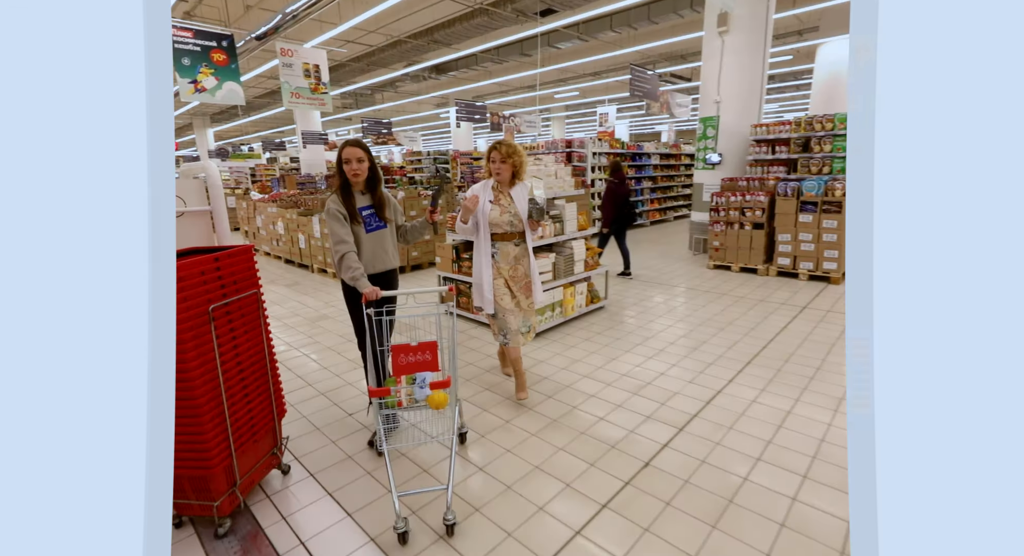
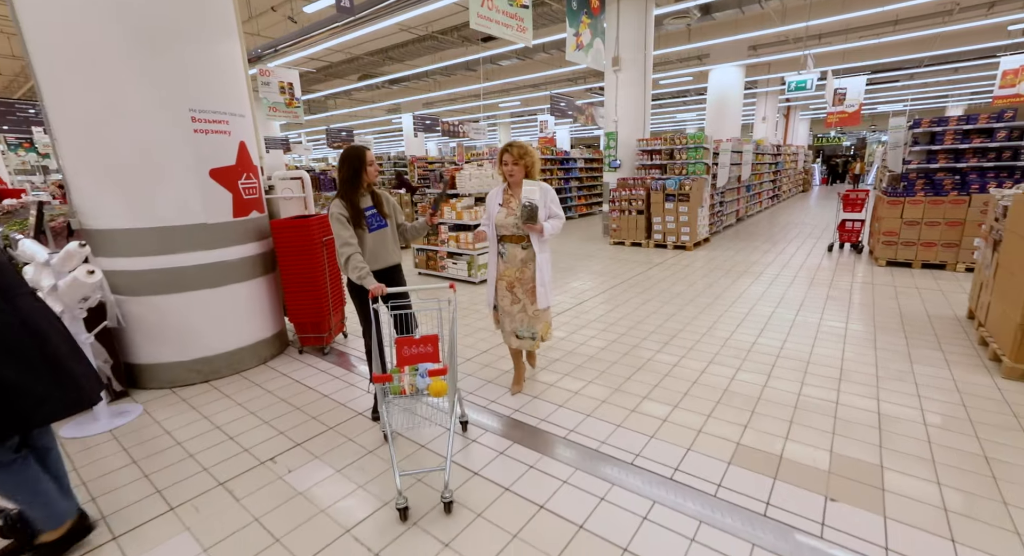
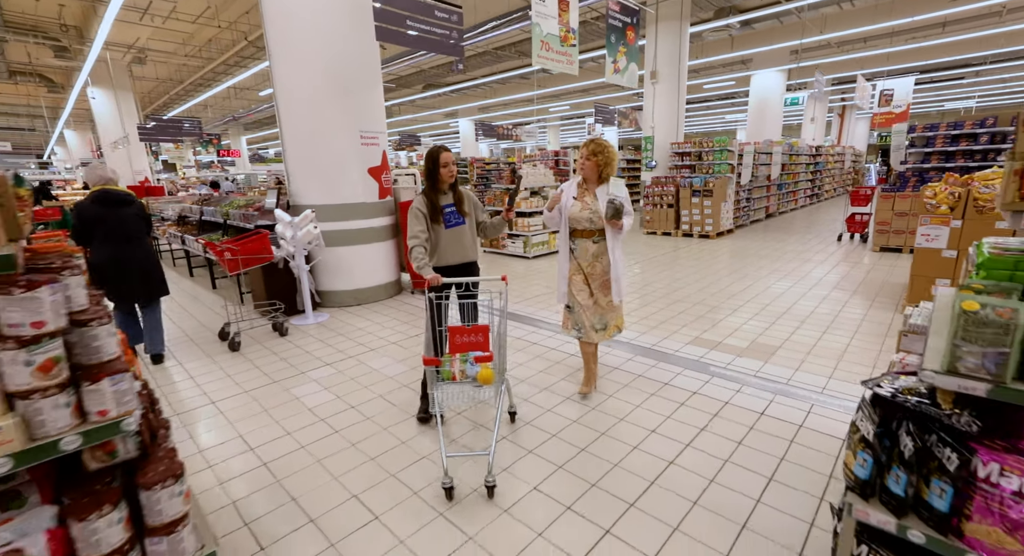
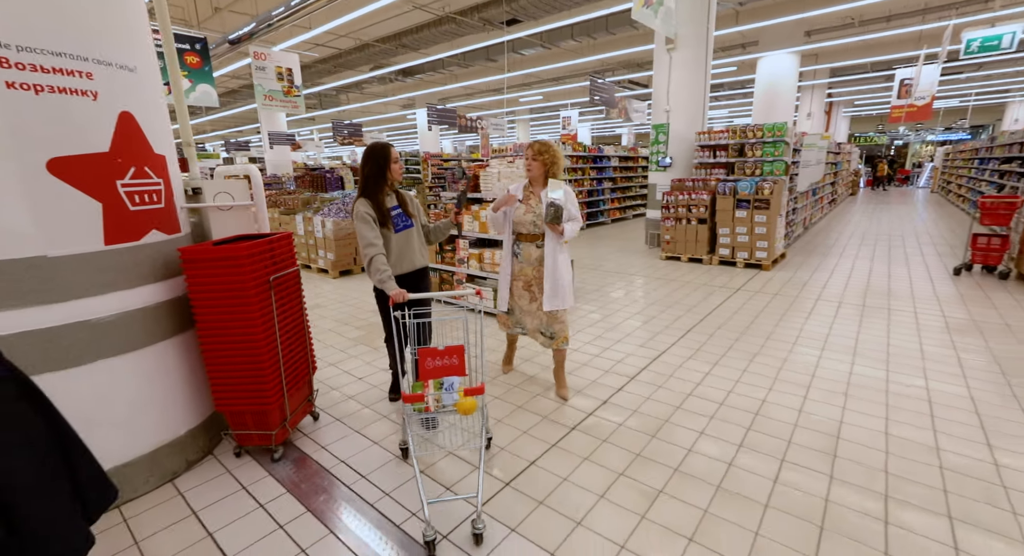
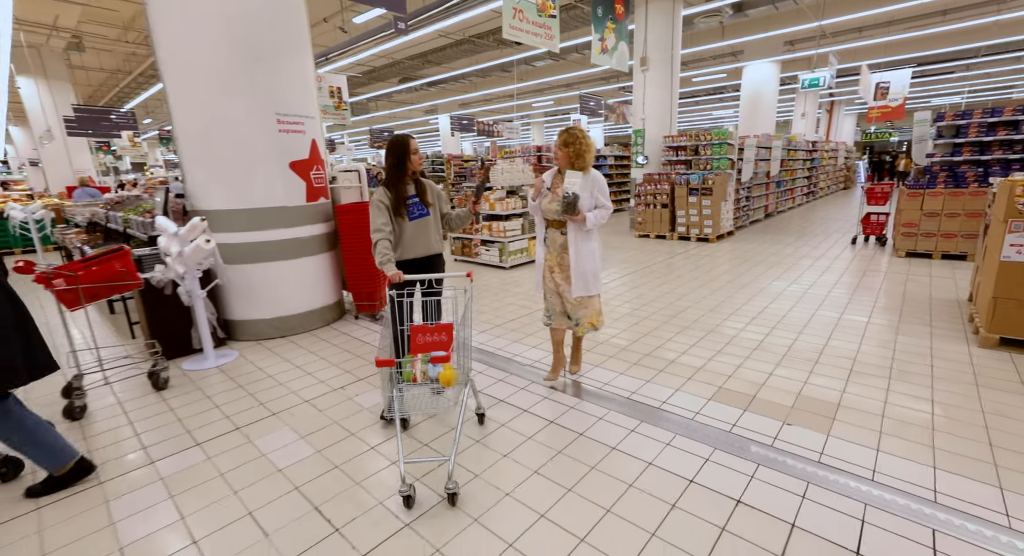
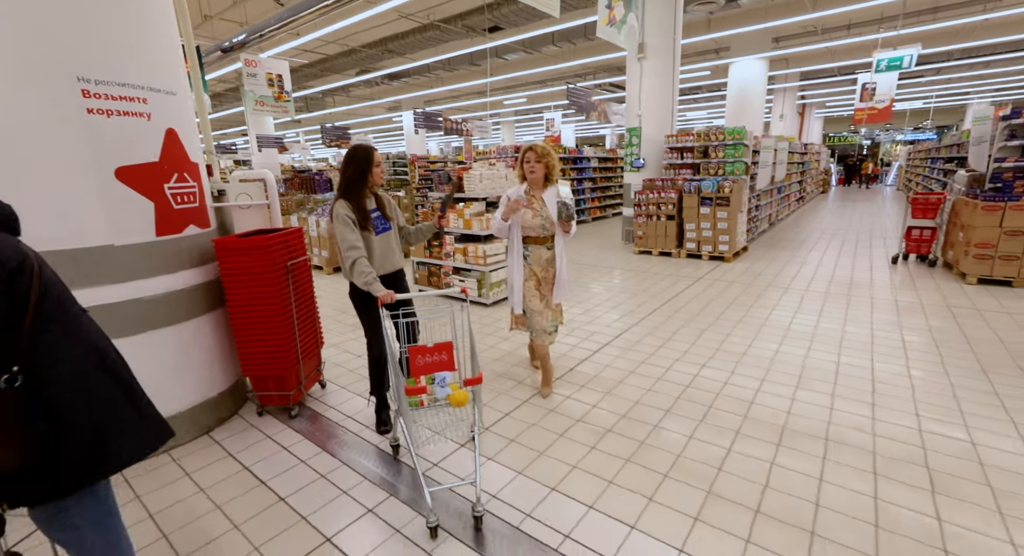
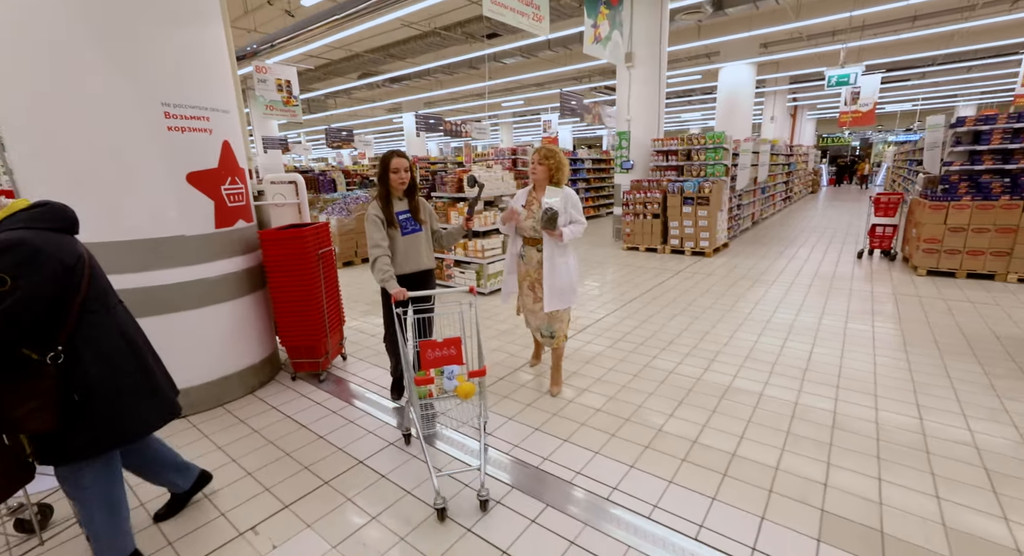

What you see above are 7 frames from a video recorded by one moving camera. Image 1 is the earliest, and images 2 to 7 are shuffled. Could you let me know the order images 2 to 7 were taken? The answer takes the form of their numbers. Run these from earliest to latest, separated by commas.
4, 6, 7, 2, 5, 3
